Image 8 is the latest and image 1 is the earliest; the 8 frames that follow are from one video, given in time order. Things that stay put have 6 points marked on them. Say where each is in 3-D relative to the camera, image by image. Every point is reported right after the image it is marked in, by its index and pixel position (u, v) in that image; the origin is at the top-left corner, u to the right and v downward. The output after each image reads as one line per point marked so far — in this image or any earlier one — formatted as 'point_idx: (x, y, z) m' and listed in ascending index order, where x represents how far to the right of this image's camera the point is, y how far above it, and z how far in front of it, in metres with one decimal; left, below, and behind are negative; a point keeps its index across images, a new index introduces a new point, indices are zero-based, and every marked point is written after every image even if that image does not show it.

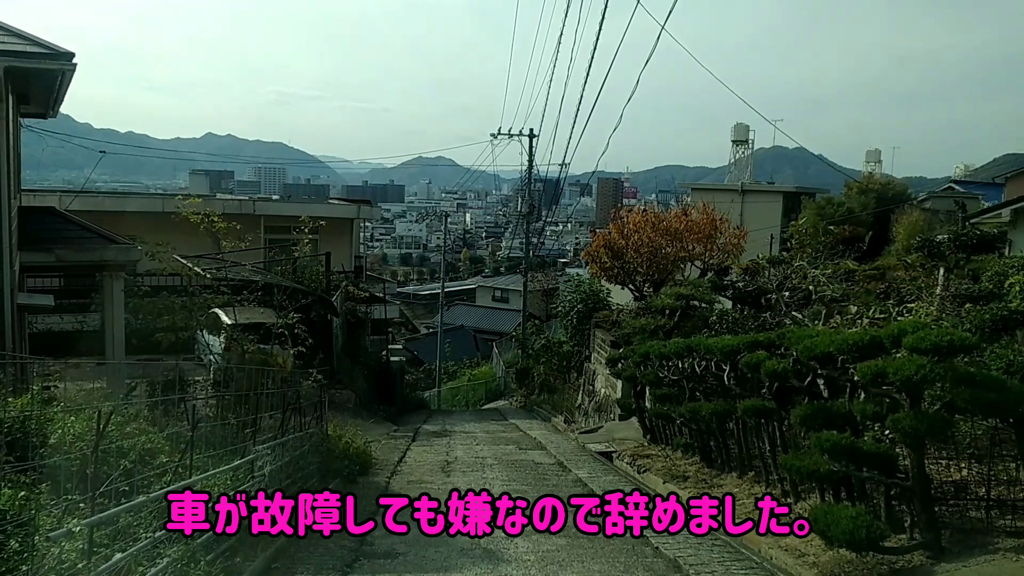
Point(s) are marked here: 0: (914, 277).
0: (+3.8, +0.1, +8.2) m
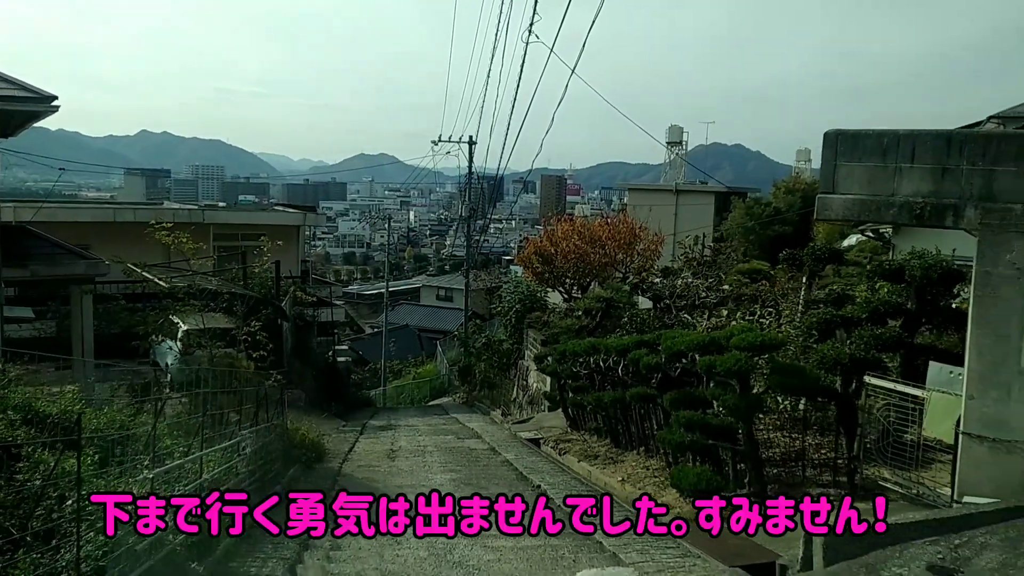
0: (+3.0, 0.0, +9.6) m
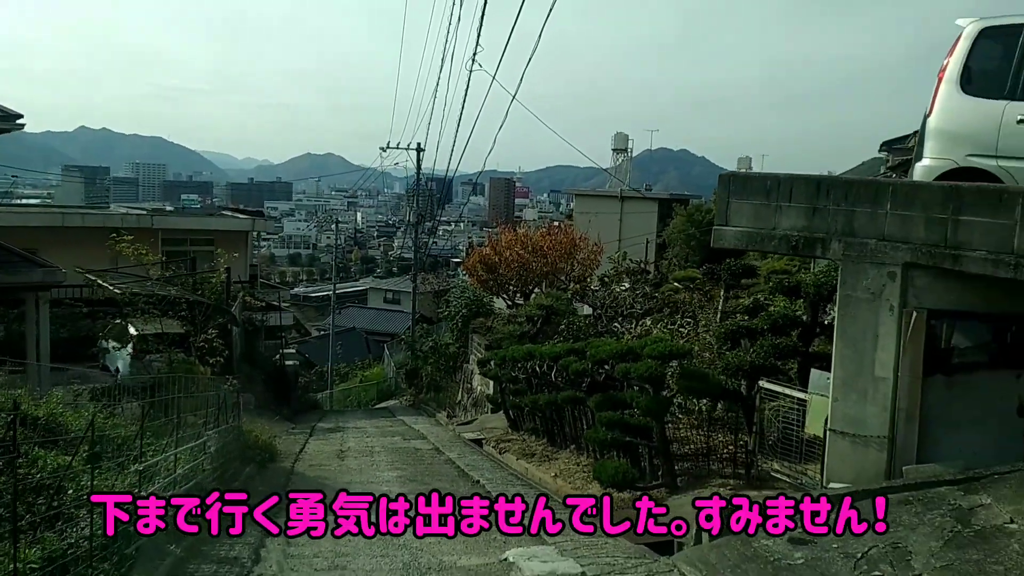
0: (+2.4, -0.1, +10.5) m
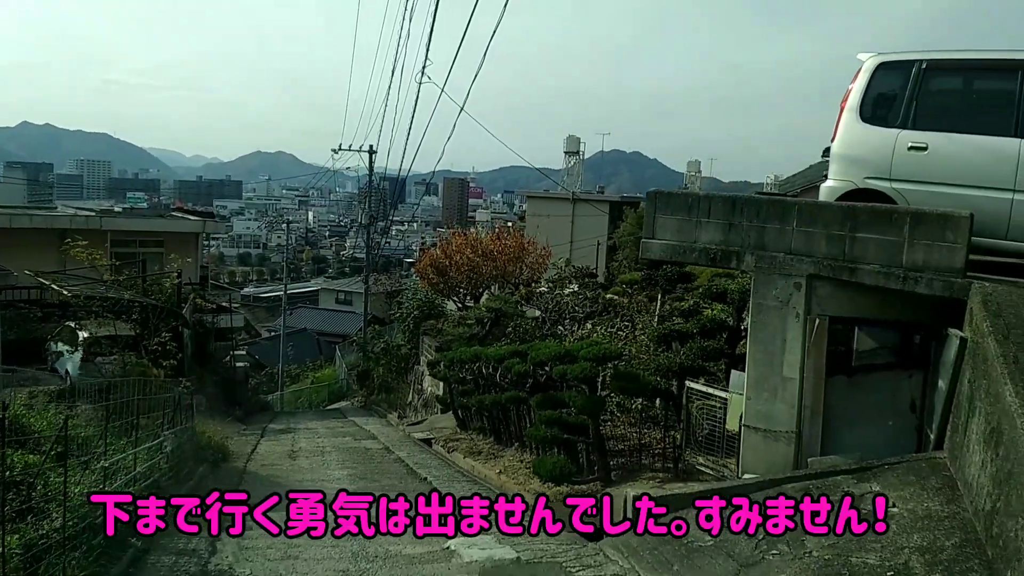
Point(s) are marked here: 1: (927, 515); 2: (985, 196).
0: (+1.7, -0.1, +11.0) m
1: (+1.8, -1.0, +3.8) m
2: (+2.6, +0.5, +4.7) m
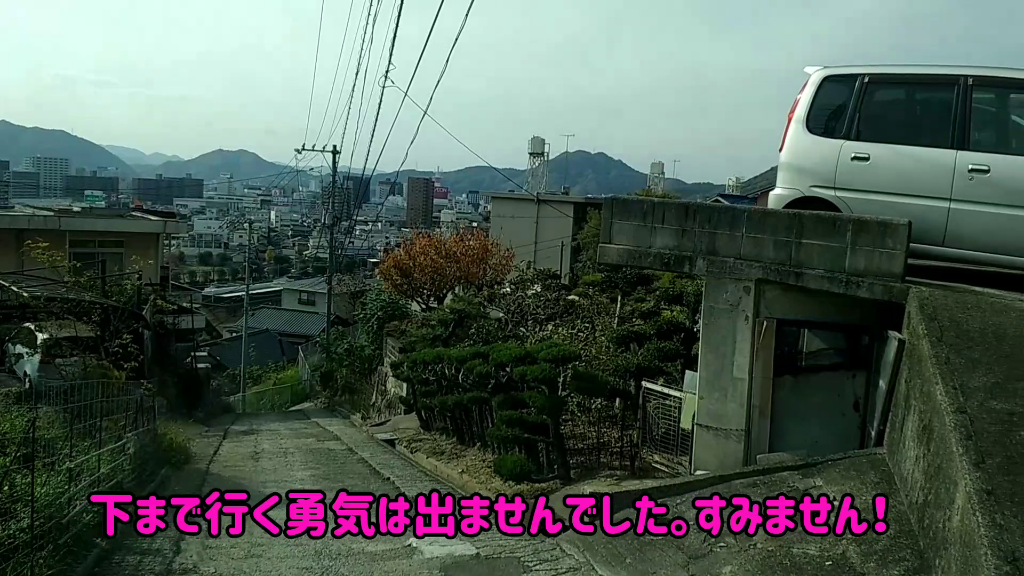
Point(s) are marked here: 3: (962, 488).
0: (+1.3, -0.2, +11.2) m
1: (+1.6, -1.0, +4.1) m
2: (+2.3, +0.5, +5.0) m
3: (+1.6, -0.7, +3.2) m
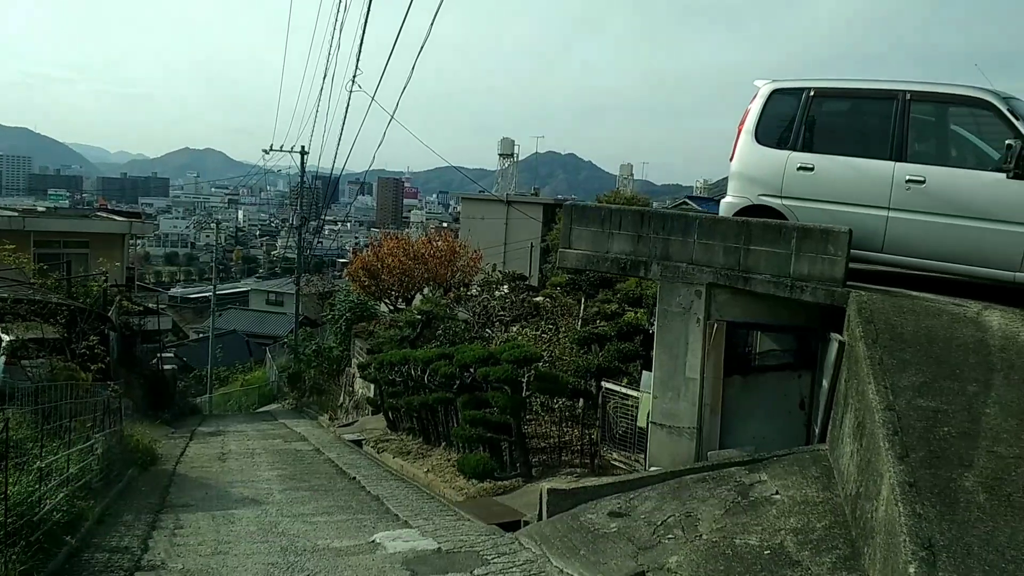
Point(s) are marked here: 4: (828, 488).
0: (+0.8, -0.2, +11.4) m
1: (+1.4, -1.0, +4.3) m
2: (+2.1, +0.4, +5.2) m
3: (+1.5, -0.8, +3.4) m
4: (+1.6, -1.0, +4.4) m
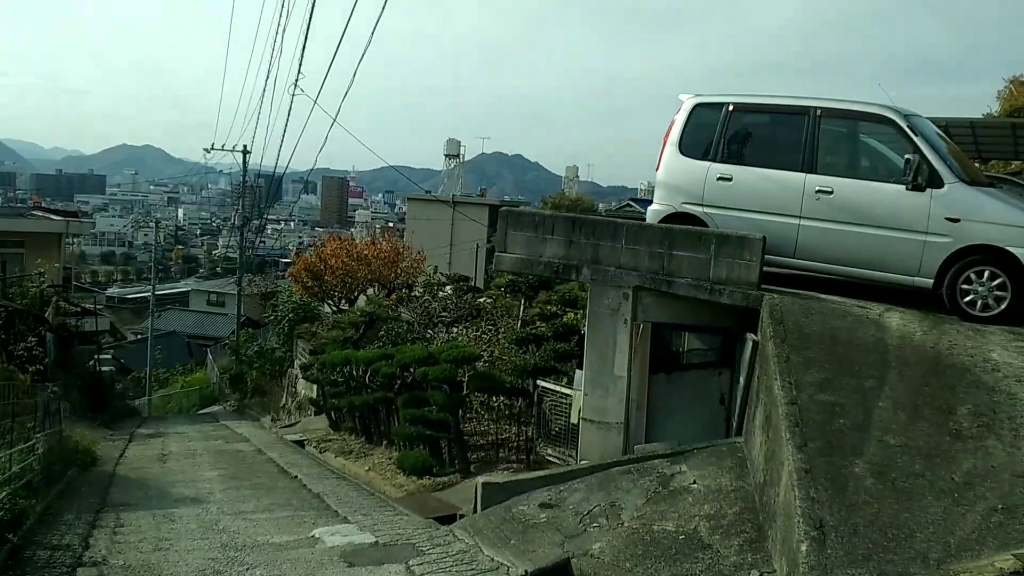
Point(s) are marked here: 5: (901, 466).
0: (0.0, -0.2, +11.7) m
1: (+1.1, -1.1, +4.6) m
2: (+1.7, +0.4, +5.6) m
3: (+1.2, -0.8, +3.7) m
4: (+1.2, -1.0, +4.7) m
5: (+1.6, -0.8, +3.7) m
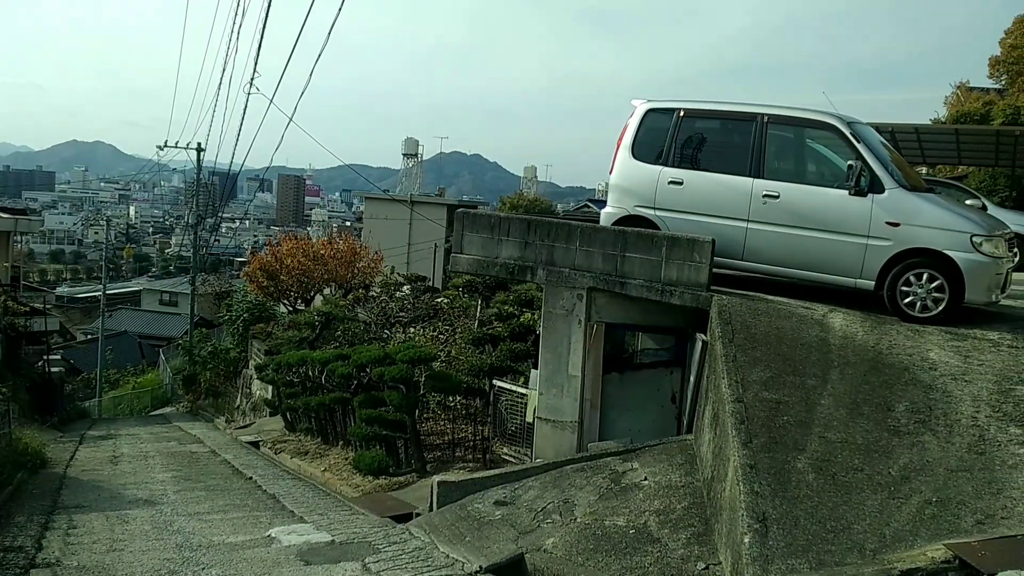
0: (-0.5, -0.2, +11.7) m
1: (+0.8, -1.1, +4.7) m
2: (+1.4, +0.4, +5.8) m
3: (+1.0, -0.8, +3.9) m
4: (+1.0, -1.0, +4.8) m
5: (+1.4, -0.8, +3.8) m
